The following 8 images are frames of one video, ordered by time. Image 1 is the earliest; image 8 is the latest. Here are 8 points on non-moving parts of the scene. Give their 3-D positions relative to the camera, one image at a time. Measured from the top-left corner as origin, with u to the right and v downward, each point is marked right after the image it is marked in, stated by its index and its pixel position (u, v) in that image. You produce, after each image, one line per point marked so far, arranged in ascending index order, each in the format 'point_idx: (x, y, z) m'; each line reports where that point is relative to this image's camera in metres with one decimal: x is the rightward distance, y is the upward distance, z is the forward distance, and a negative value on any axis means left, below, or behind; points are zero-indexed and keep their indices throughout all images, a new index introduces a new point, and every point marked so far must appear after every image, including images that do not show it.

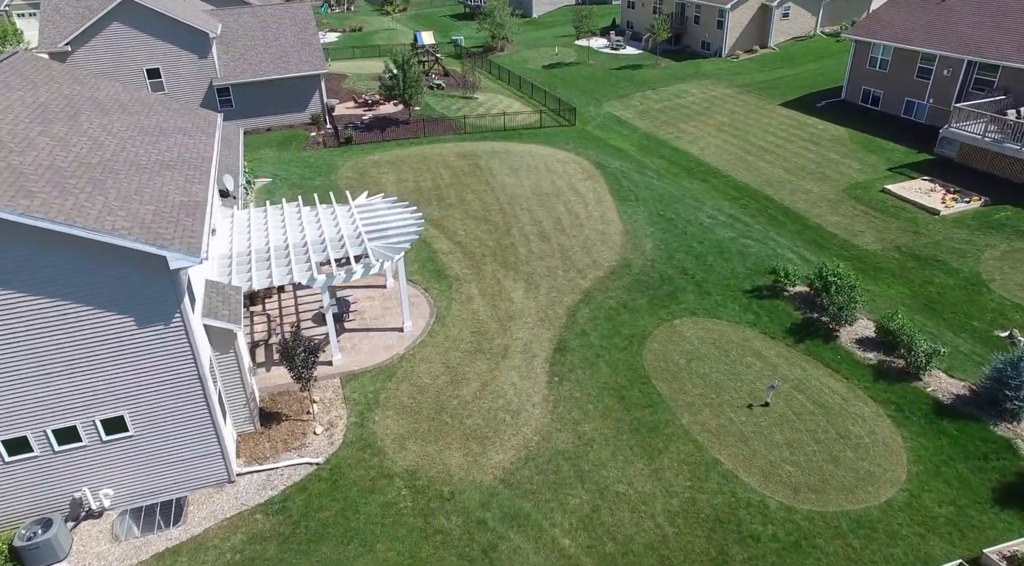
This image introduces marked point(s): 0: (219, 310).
0: (-6.9, -0.6, +16.5) m
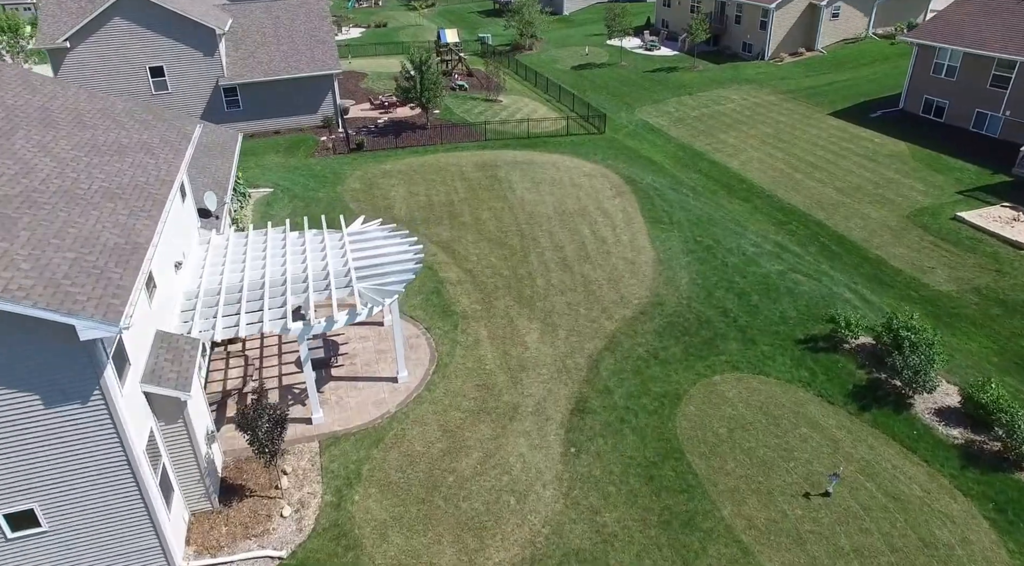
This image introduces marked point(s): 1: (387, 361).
0: (-6.8, -1.7, +13.7) m
1: (-3.5, -2.2, +19.6) m
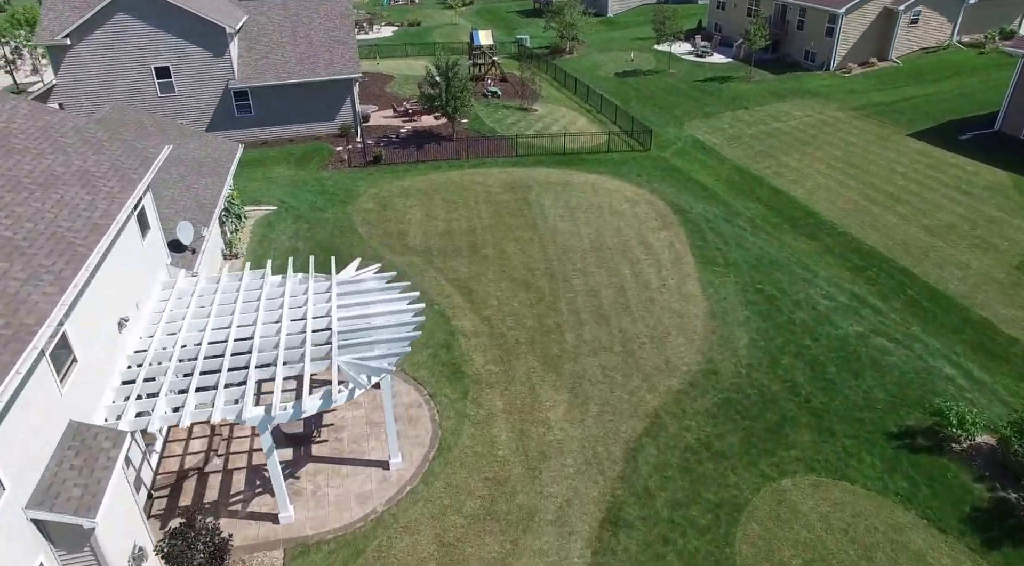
0: (-6.6, -3.0, +10.4) m
1: (-3.1, -3.6, +16.2) m
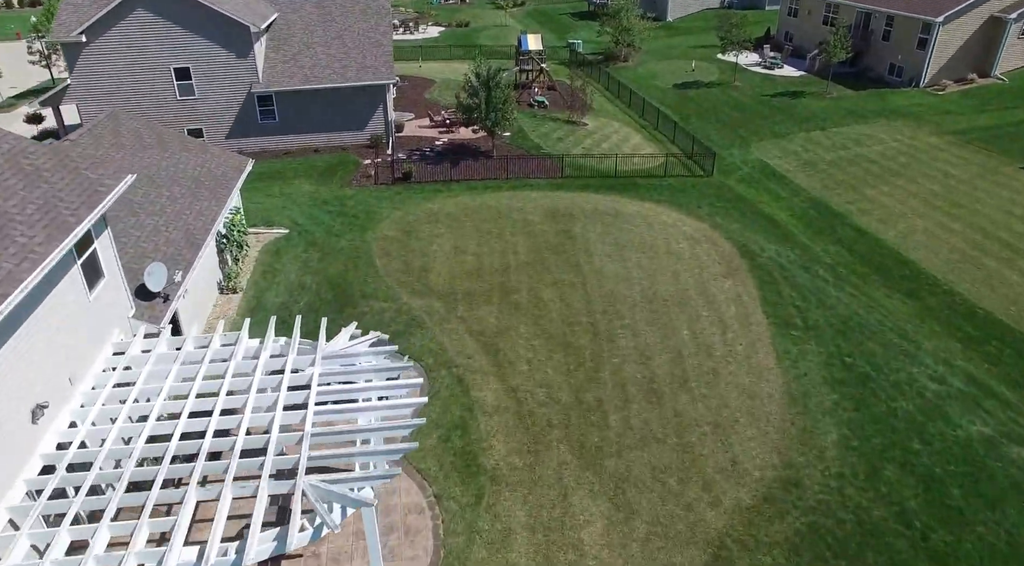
0: (-6.5, -4.3, +7.3) m
1: (-2.7, -5.0, +12.8) m
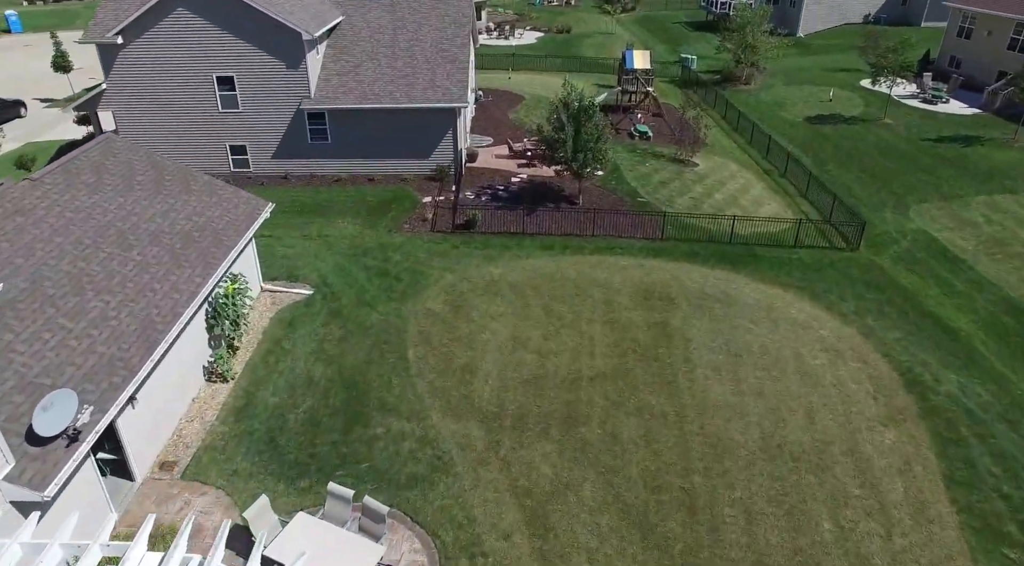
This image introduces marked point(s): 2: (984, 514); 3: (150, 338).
0: (-7.1, -6.5, +2.5) m
1: (-2.6, -7.5, +7.5) m
2: (+8.9, -4.3, +13.3) m
3: (-6.9, -0.9, +13.5) m
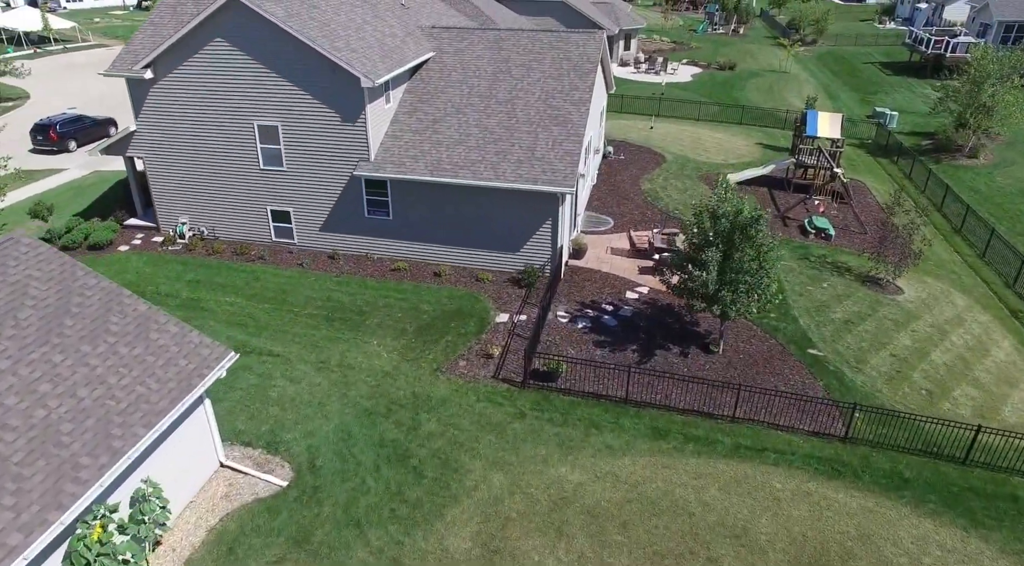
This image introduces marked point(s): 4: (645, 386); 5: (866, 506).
0: (-9.6, -9.3, -3.7) m
1: (-4.5, -11.0, +0.3) m
2: (+8.2, -9.2, +3.9) m
3: (-6.8, -4.2, +7.2) m
4: (+3.1, -2.3, +16.0) m
5: (+6.7, -4.1, +13.3) m
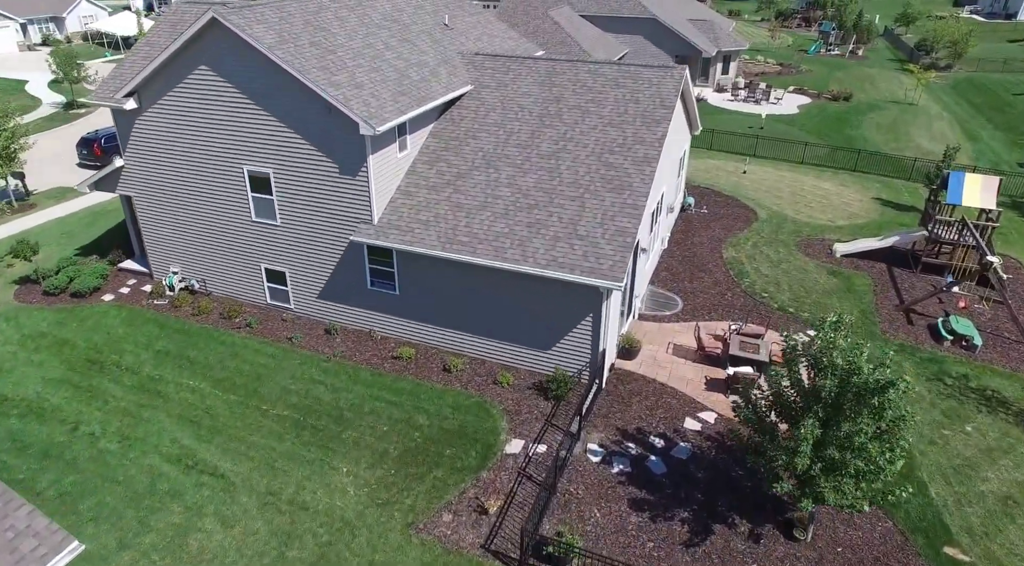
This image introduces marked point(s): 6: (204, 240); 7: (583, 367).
0: (-12.7, -10.9, -6.8) m
1: (-7.2, -12.9, -3.5) m
2: (+6.0, -12.0, -1.6) m
3: (-8.1, -6.0, +3.6) m
4: (+2.9, -4.9, +11.1) m
5: (+6.0, -6.9, +7.9) m
6: (-8.2, +1.2, +18.8) m
7: (+1.7, -1.8, +15.9) m
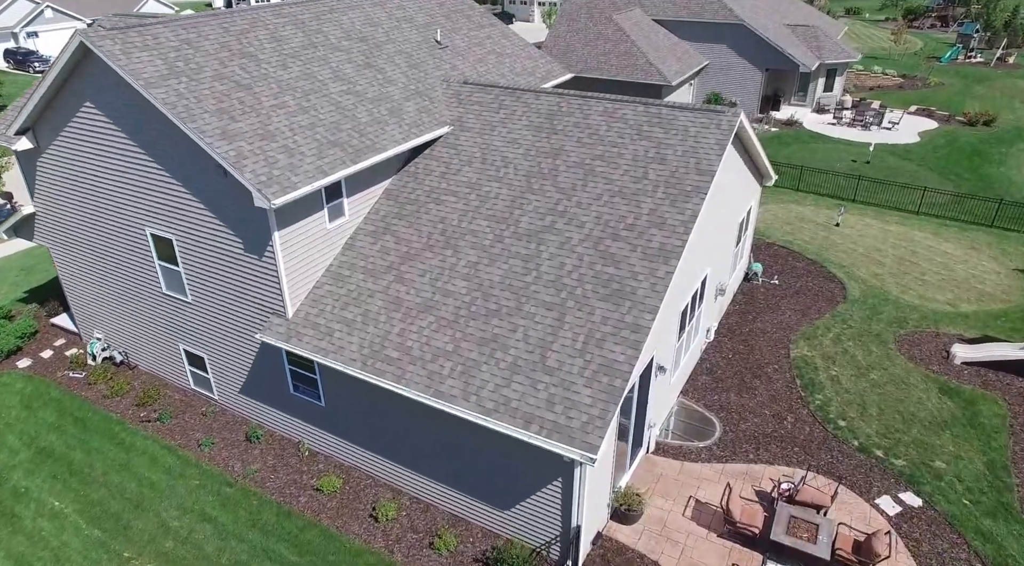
0: (-17.2, -12.5, -9.0) m
1: (-11.4, -14.8, -6.4) m
2: (+1.9, -14.7, -6.5) m
3: (-10.9, -7.8, +0.6) m
4: (+1.1, -7.2, +6.4) m
5: (+3.5, -9.5, +2.8) m
6: (-8.5, -0.5, +15.5) m
7: (+0.7, -4.1, +11.2) m
